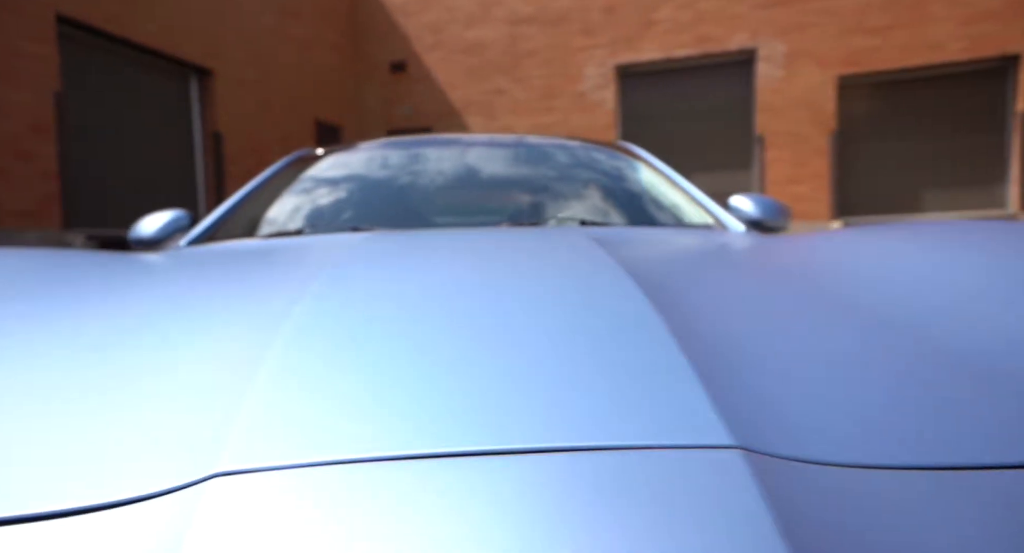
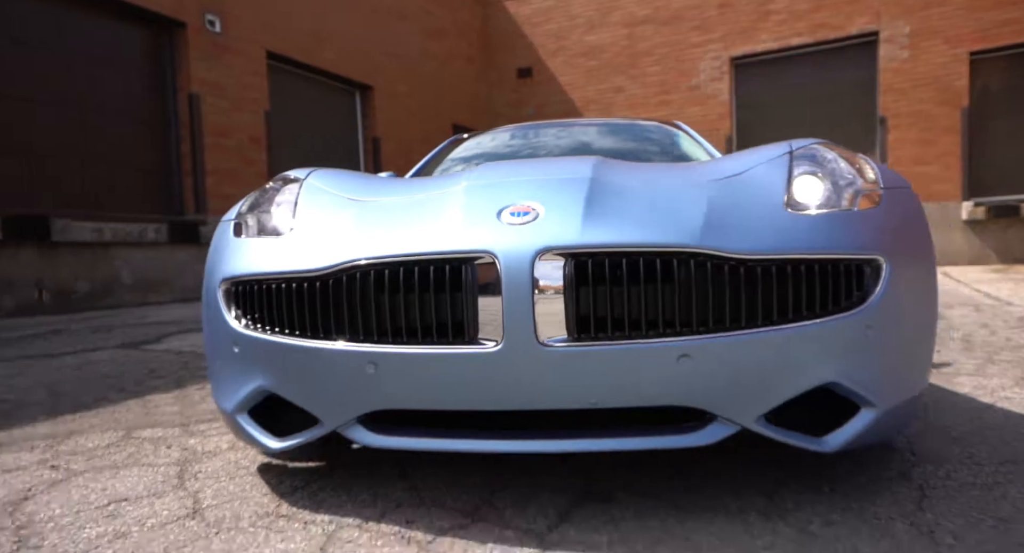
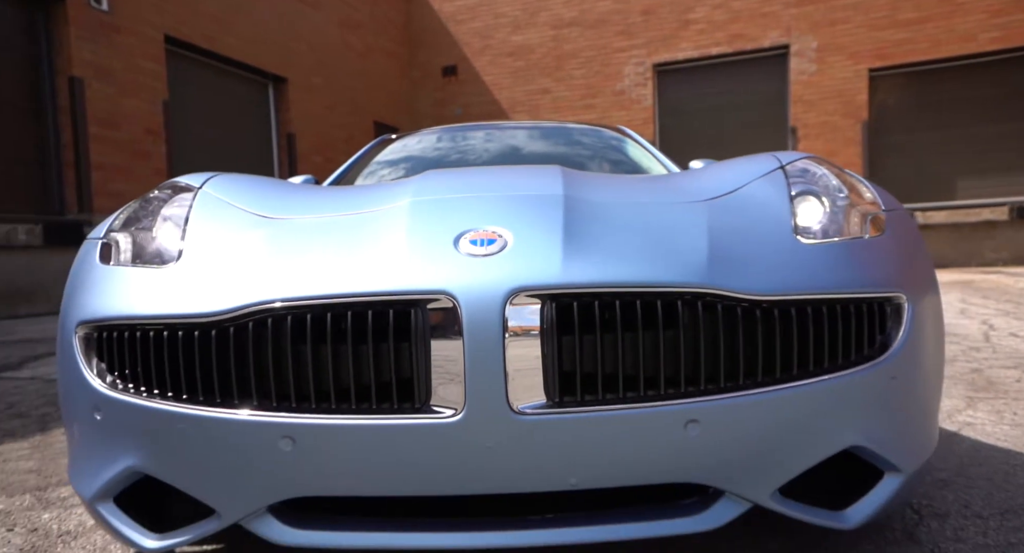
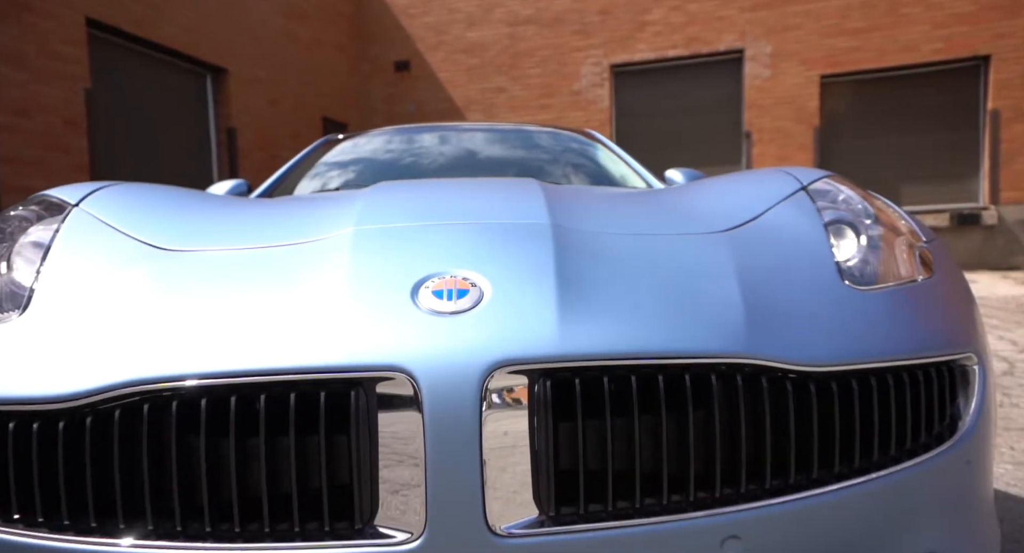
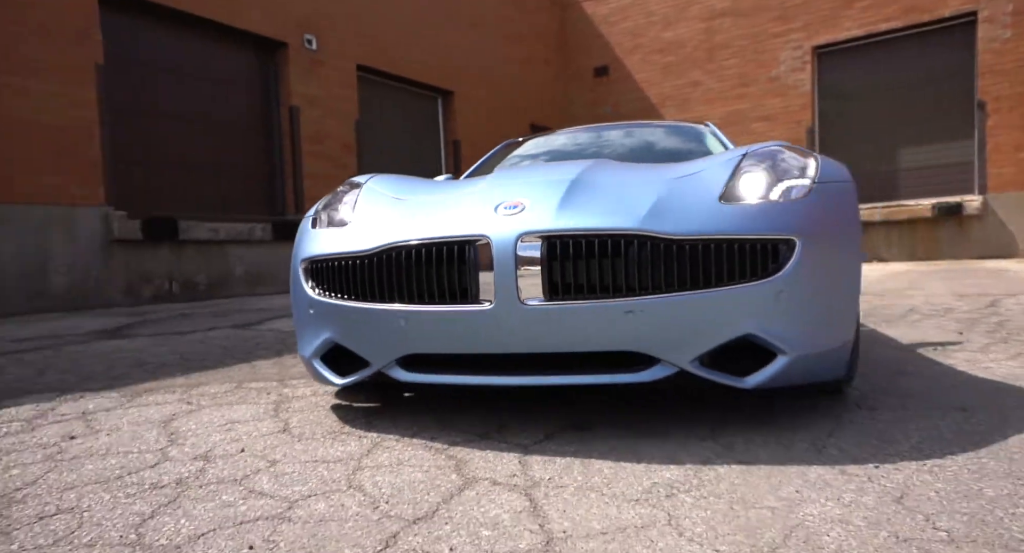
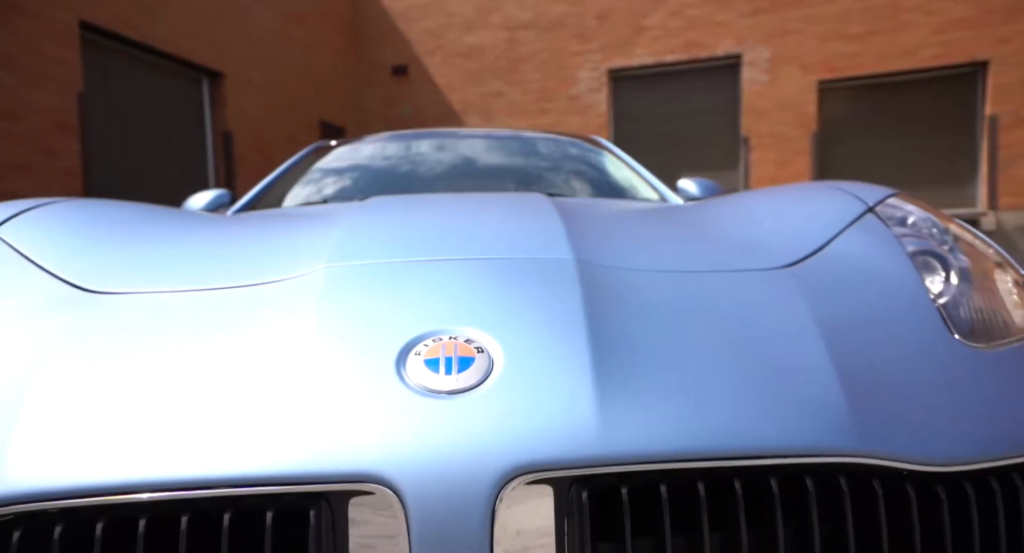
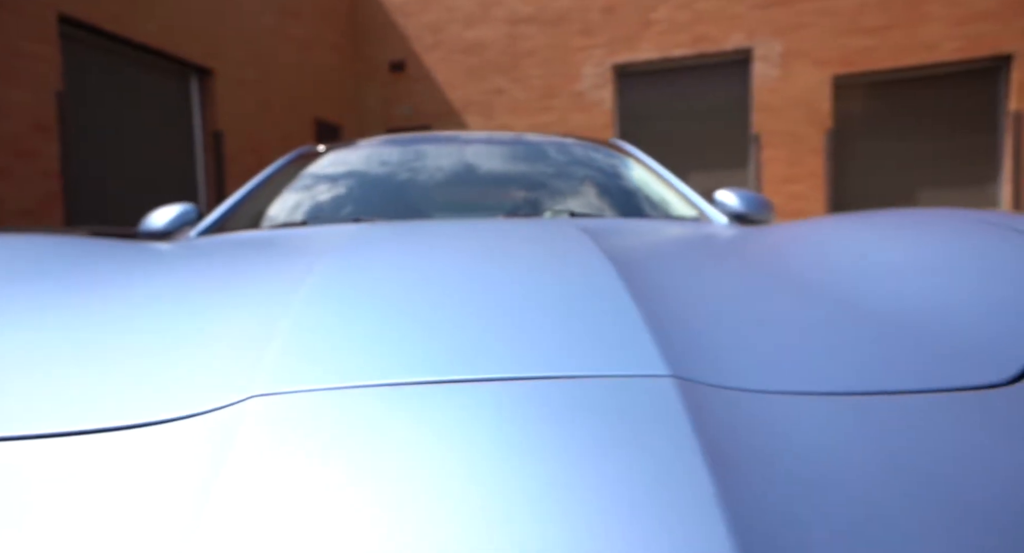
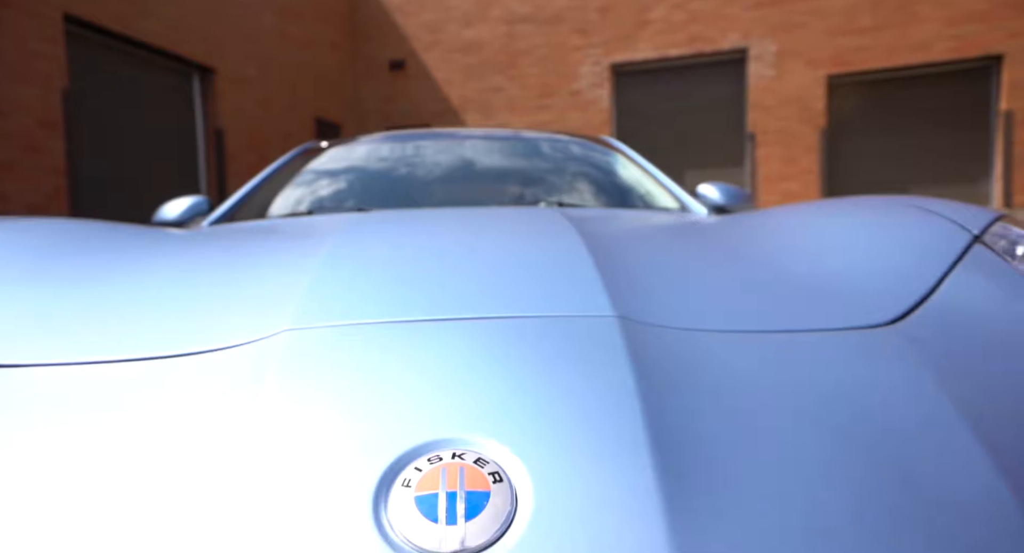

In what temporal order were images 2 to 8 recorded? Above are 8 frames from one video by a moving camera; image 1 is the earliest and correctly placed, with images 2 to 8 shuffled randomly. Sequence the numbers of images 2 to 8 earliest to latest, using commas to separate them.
7, 8, 6, 4, 3, 2, 5
